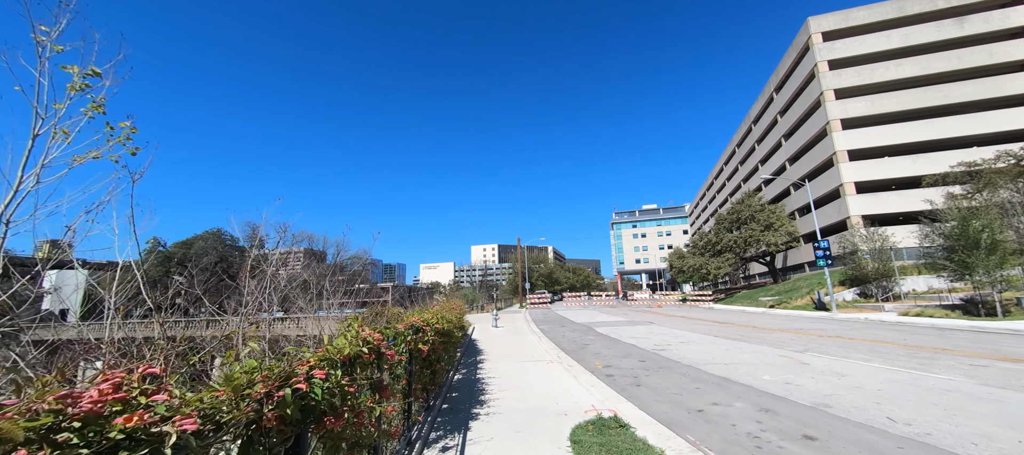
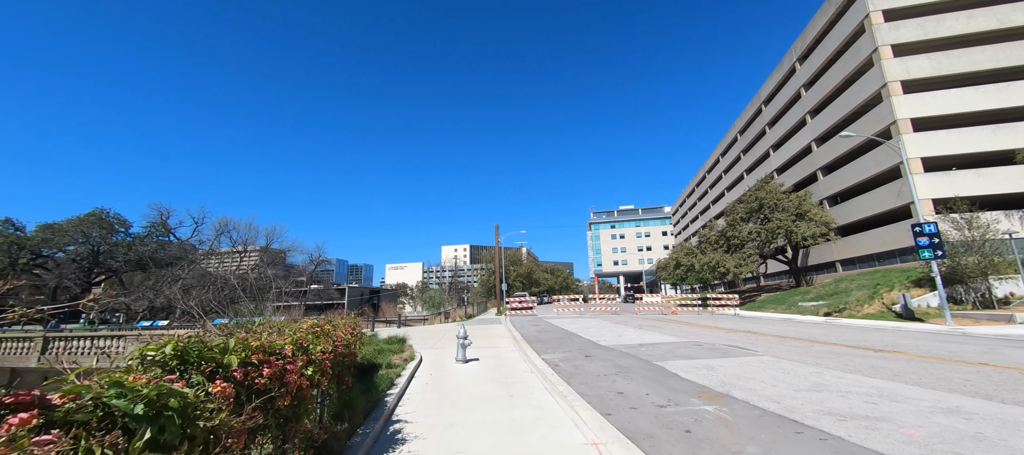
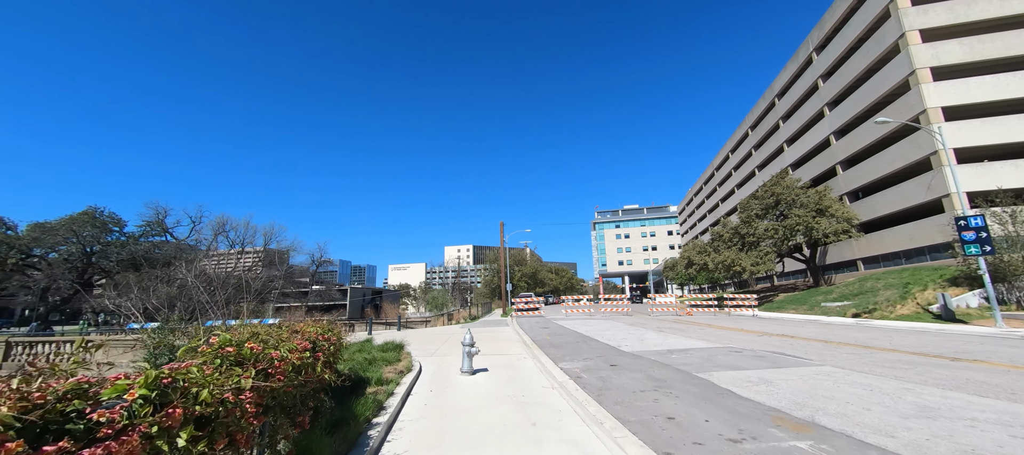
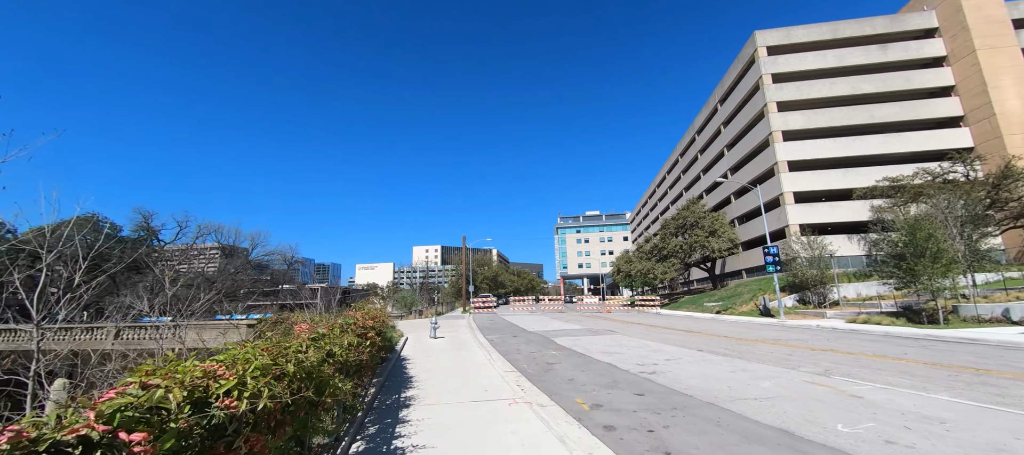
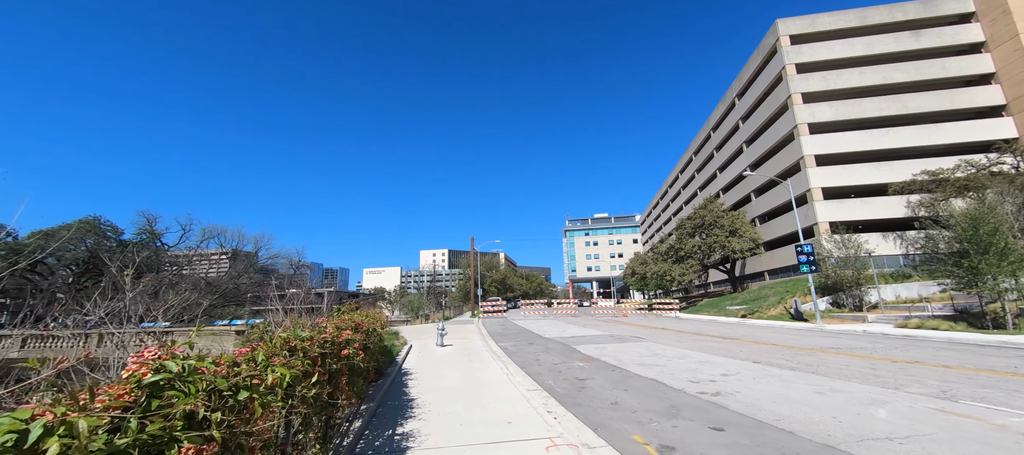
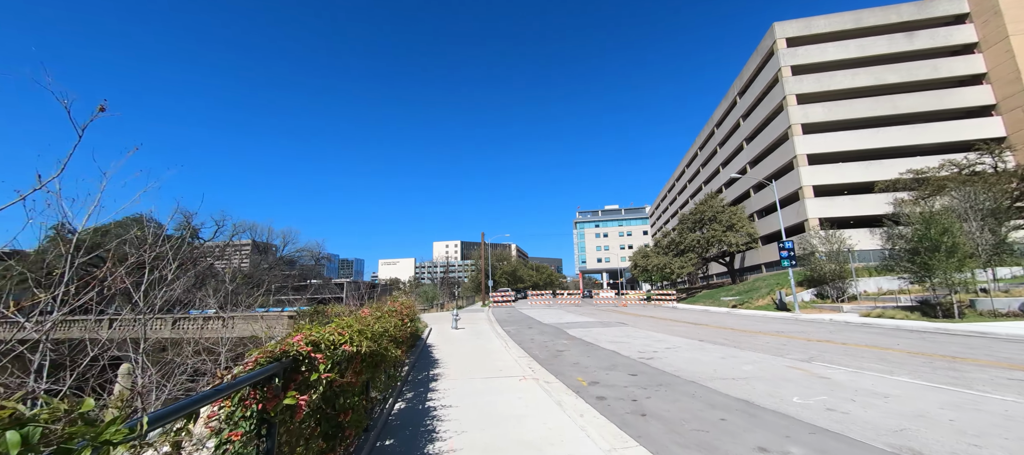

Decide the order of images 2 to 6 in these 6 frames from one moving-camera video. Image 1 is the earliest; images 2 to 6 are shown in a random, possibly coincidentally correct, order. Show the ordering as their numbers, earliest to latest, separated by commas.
6, 4, 5, 2, 3
